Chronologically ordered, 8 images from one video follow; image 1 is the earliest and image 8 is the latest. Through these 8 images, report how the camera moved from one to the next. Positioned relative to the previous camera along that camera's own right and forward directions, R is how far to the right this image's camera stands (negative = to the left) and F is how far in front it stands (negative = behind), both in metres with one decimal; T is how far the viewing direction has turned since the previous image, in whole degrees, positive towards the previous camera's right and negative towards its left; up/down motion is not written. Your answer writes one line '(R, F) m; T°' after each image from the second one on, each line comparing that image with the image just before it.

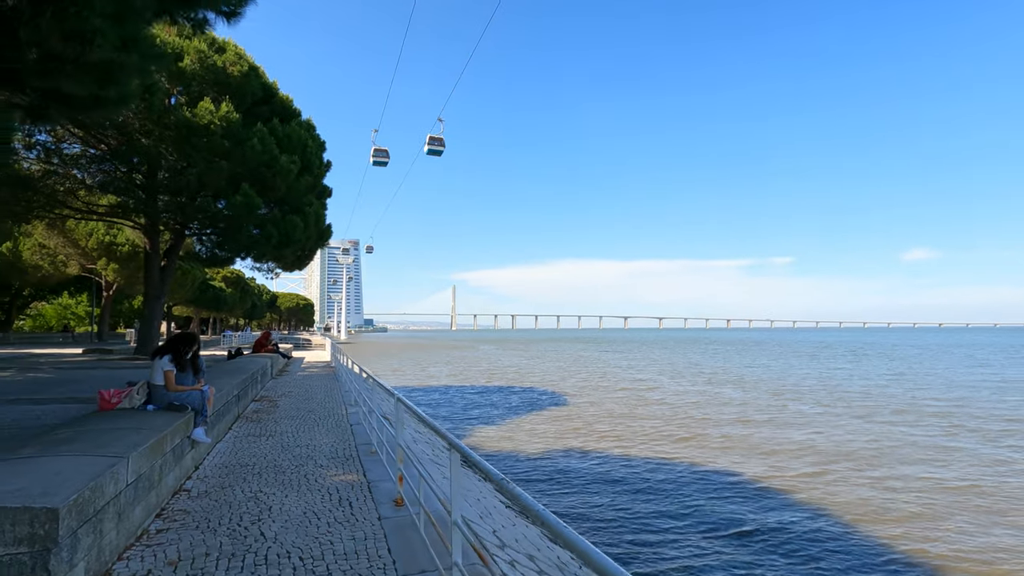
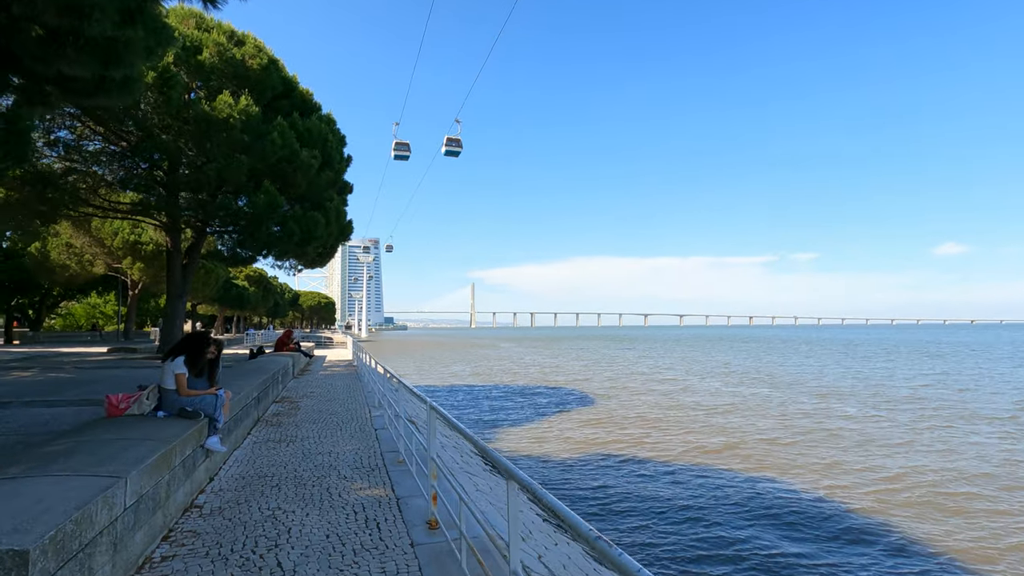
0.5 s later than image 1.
(-0.3, +0.7) m; -2°
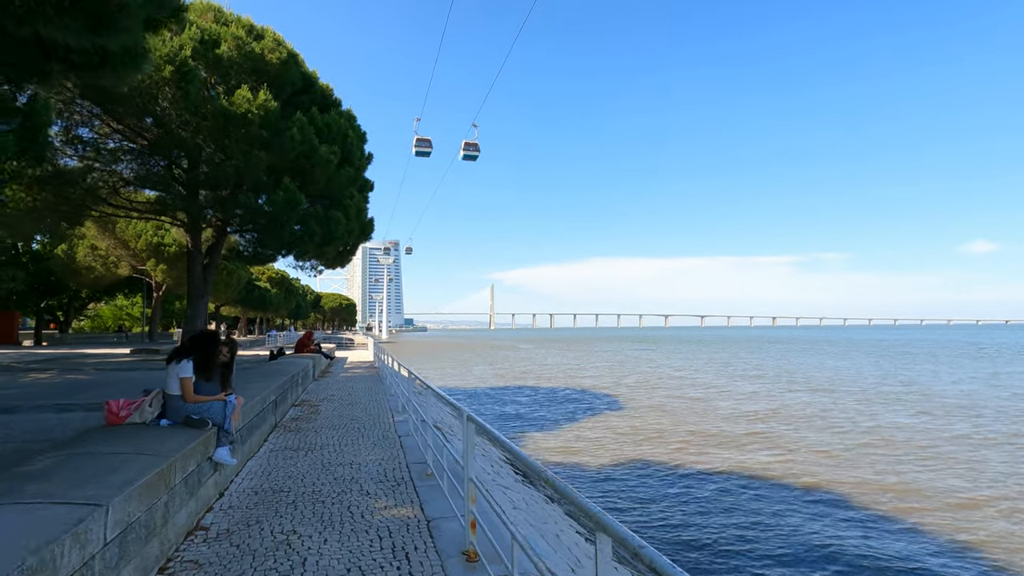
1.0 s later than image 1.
(-0.2, +0.7) m; -2°
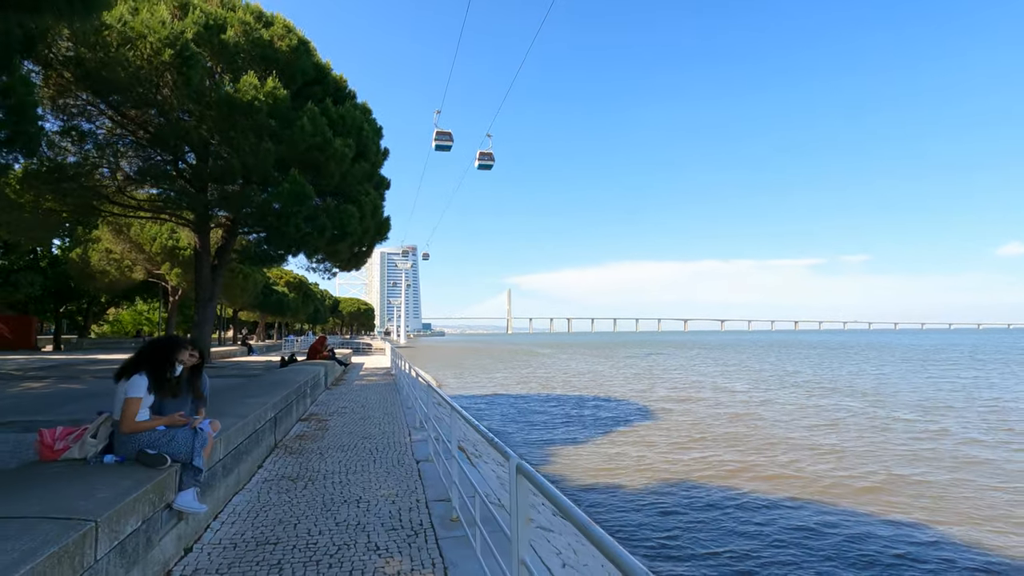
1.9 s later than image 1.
(-0.3, +1.3) m; -2°
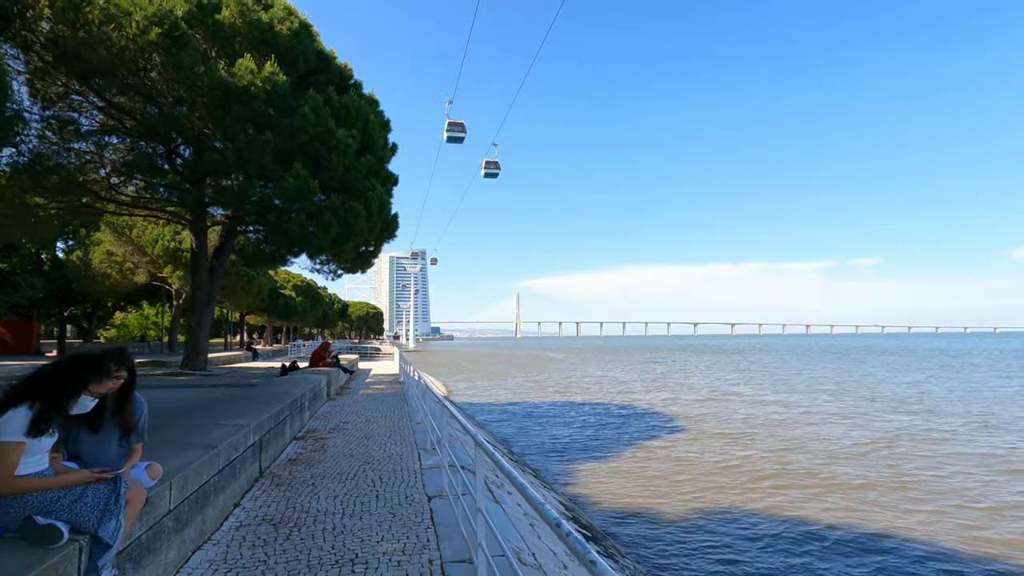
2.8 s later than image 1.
(-0.3, +1.3) m; -1°
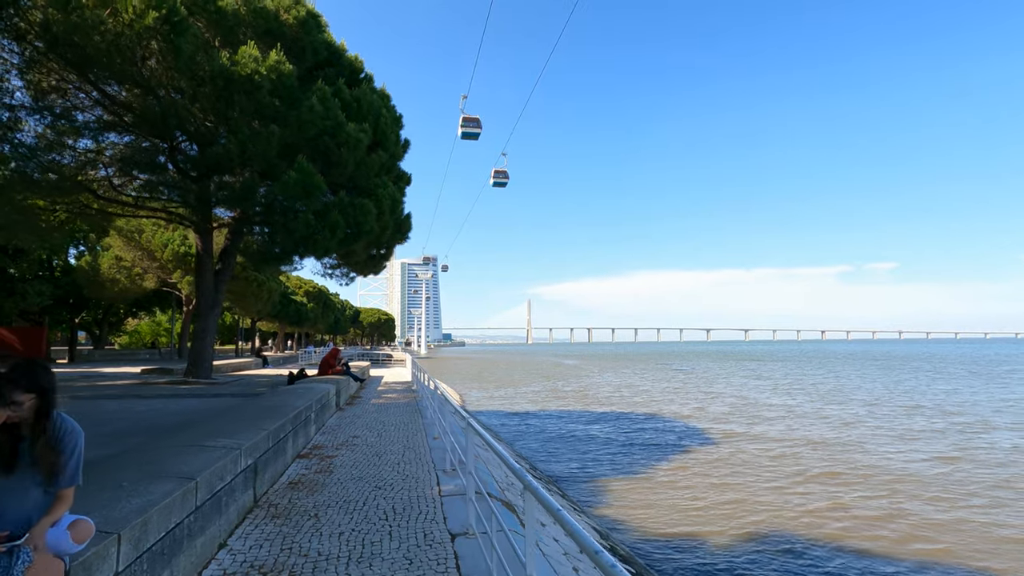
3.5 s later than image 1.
(-0.3, +1.0) m; -1°
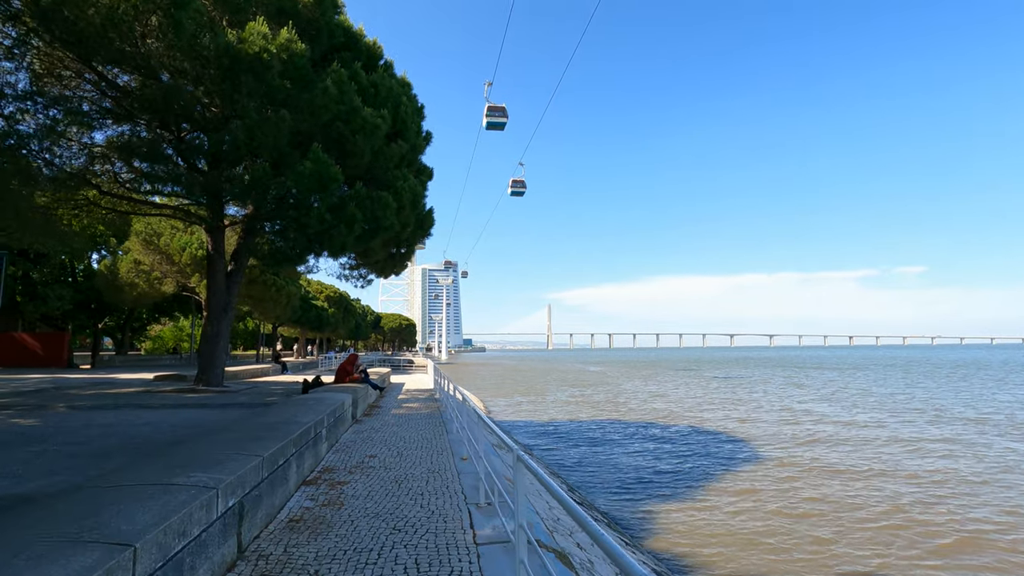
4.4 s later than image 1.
(-0.3, +1.3) m; -2°
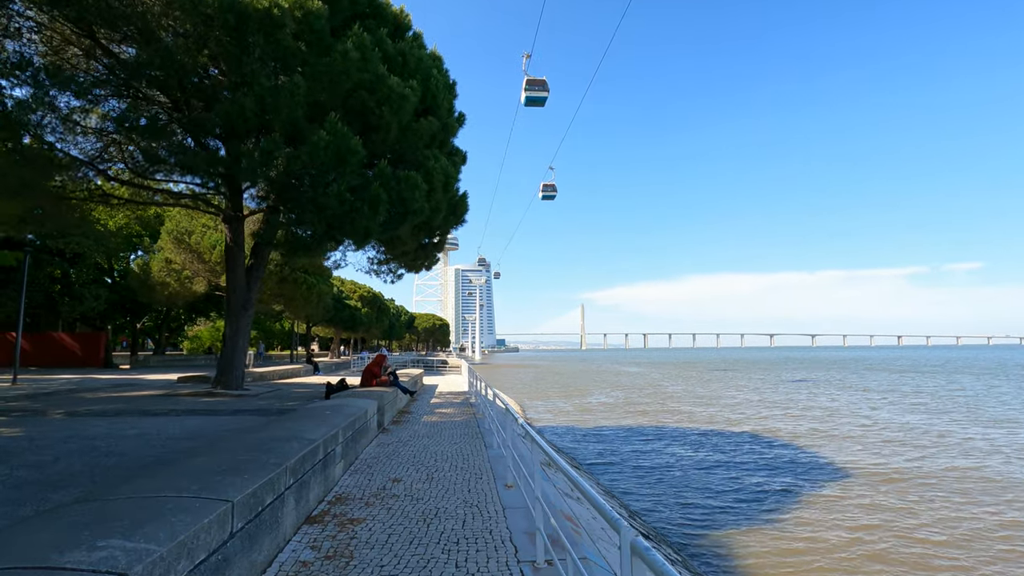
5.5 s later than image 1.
(-0.3, +1.7) m; -4°
